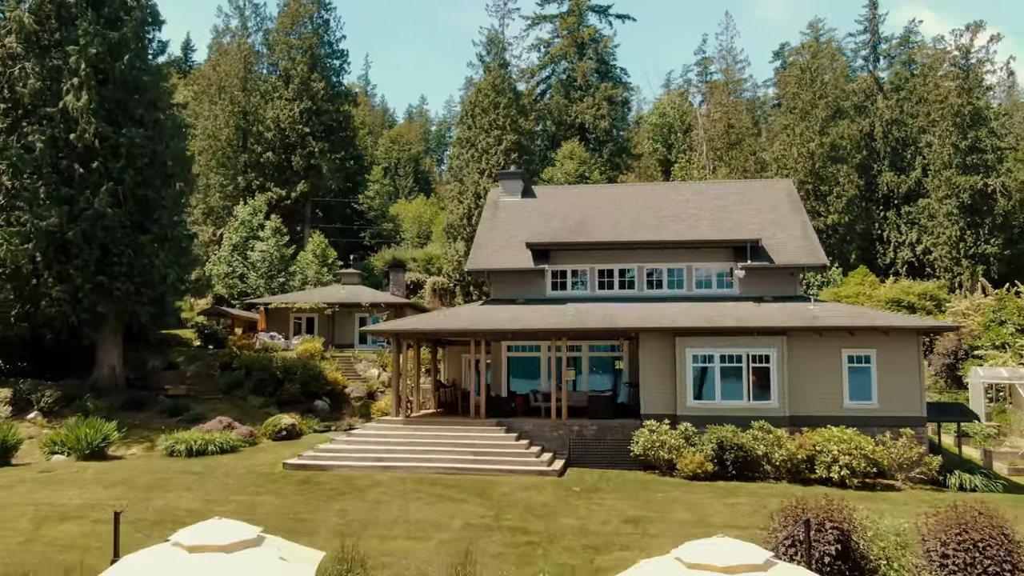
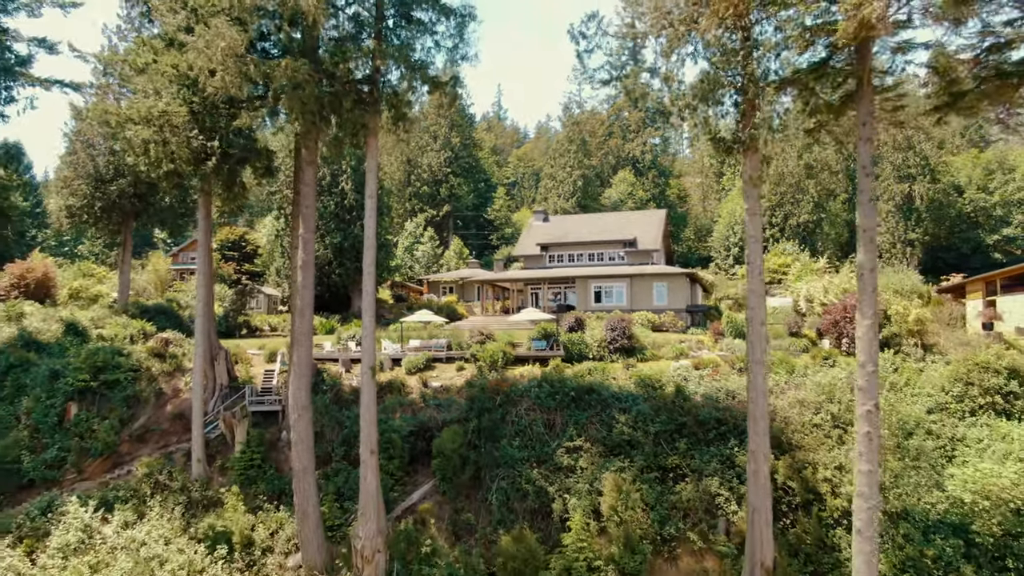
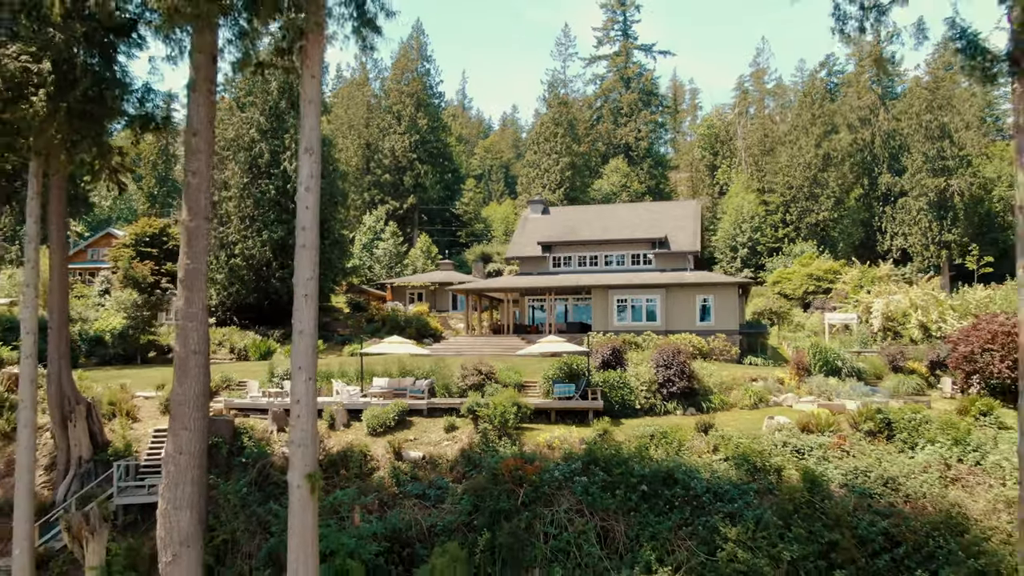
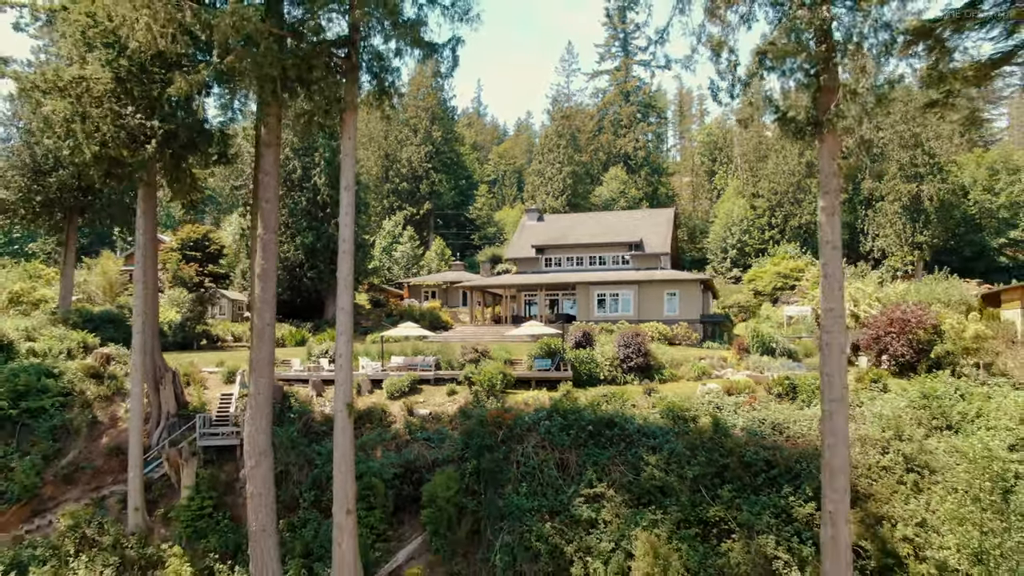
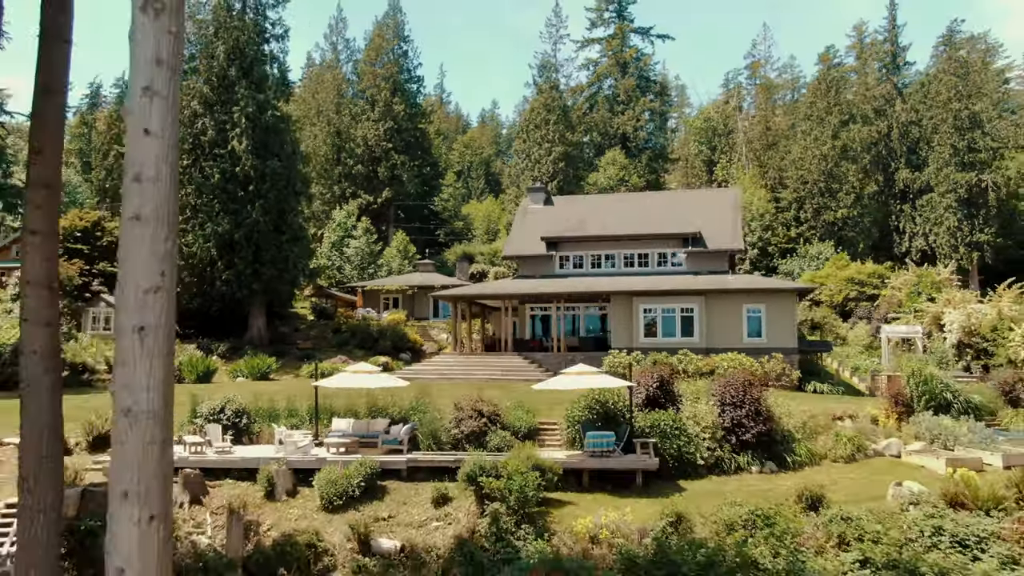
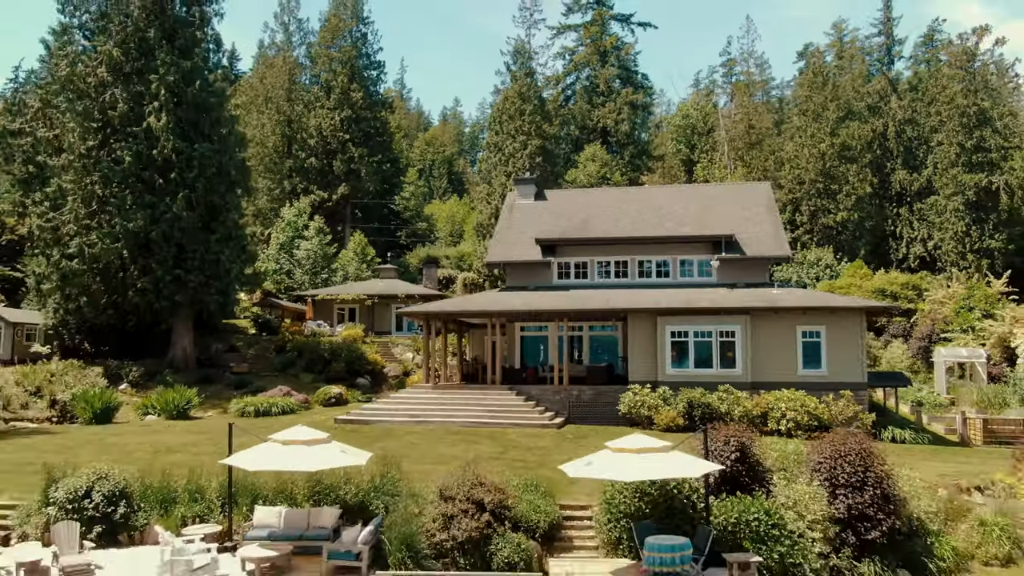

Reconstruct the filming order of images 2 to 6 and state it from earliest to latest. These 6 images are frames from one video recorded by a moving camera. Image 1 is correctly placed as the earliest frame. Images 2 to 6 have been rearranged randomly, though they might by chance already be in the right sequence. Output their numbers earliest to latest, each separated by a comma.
6, 5, 3, 4, 2
